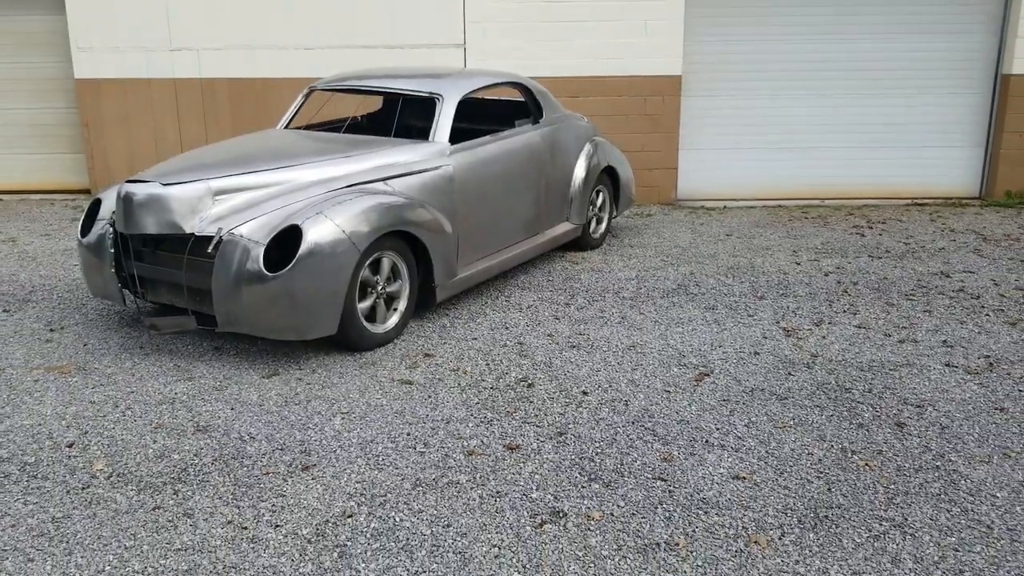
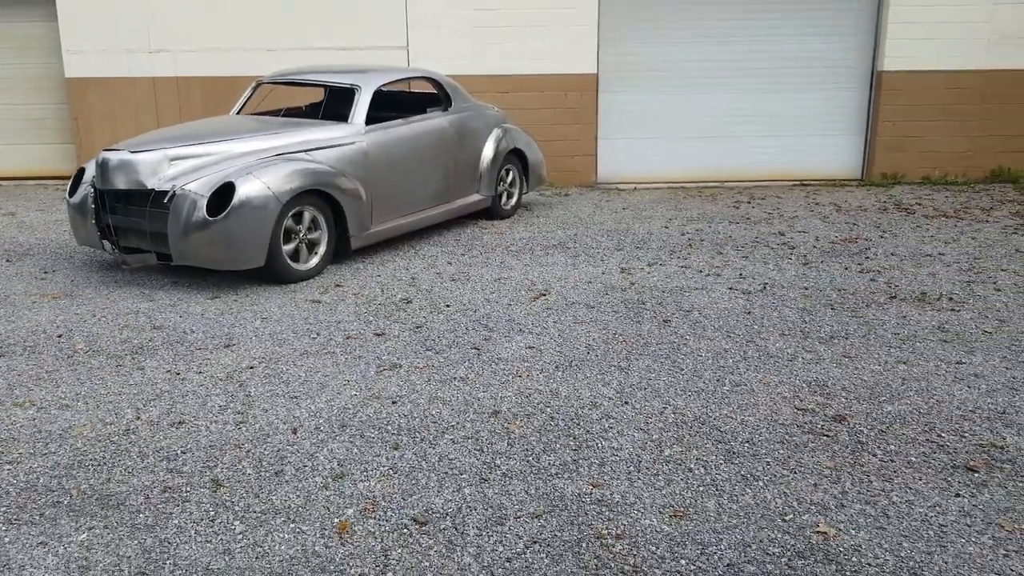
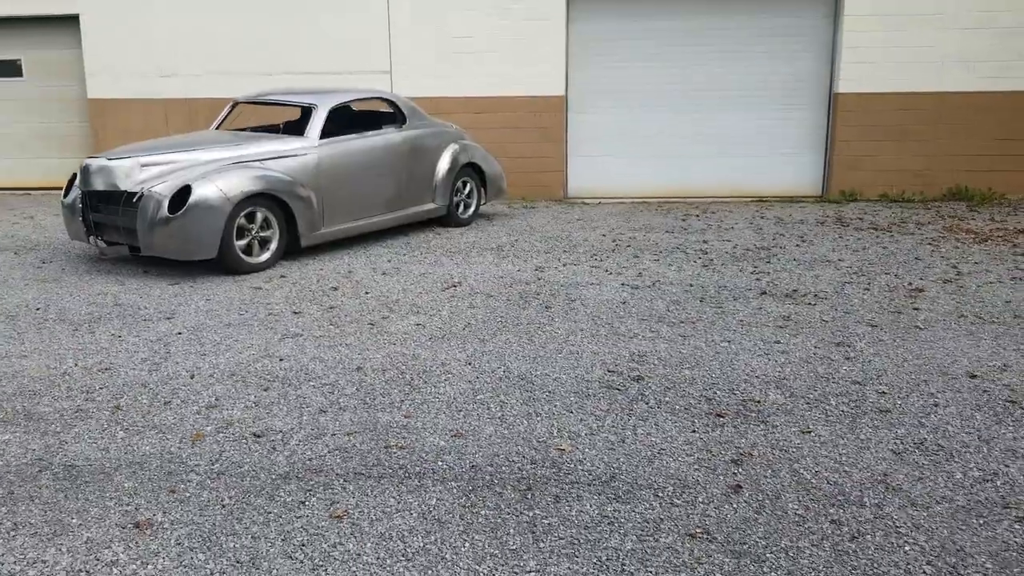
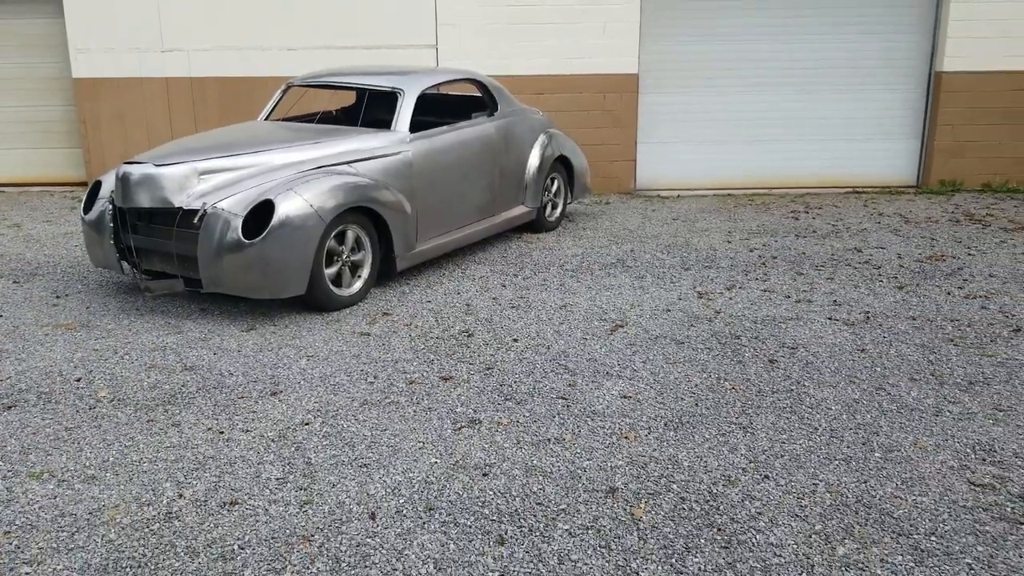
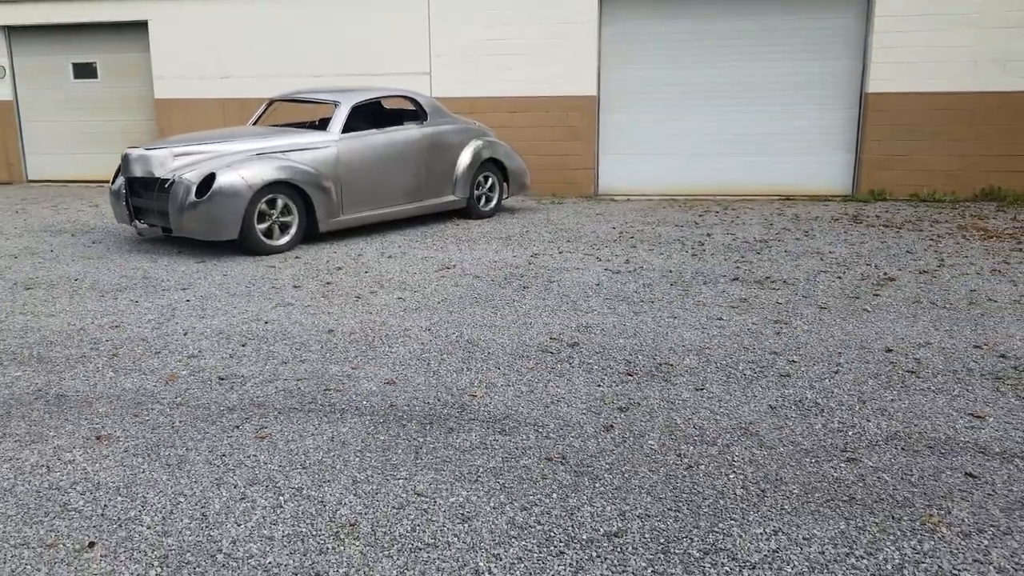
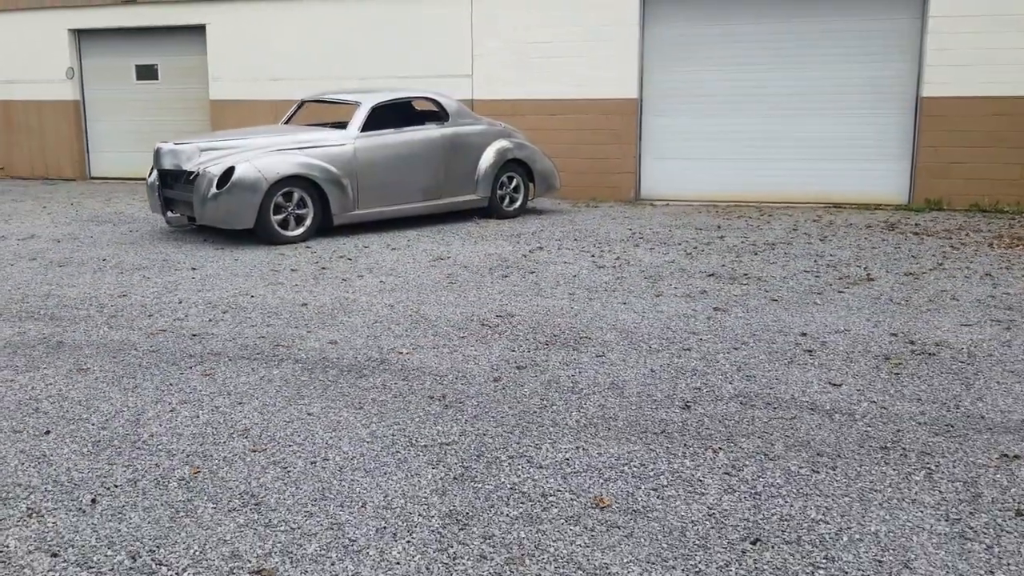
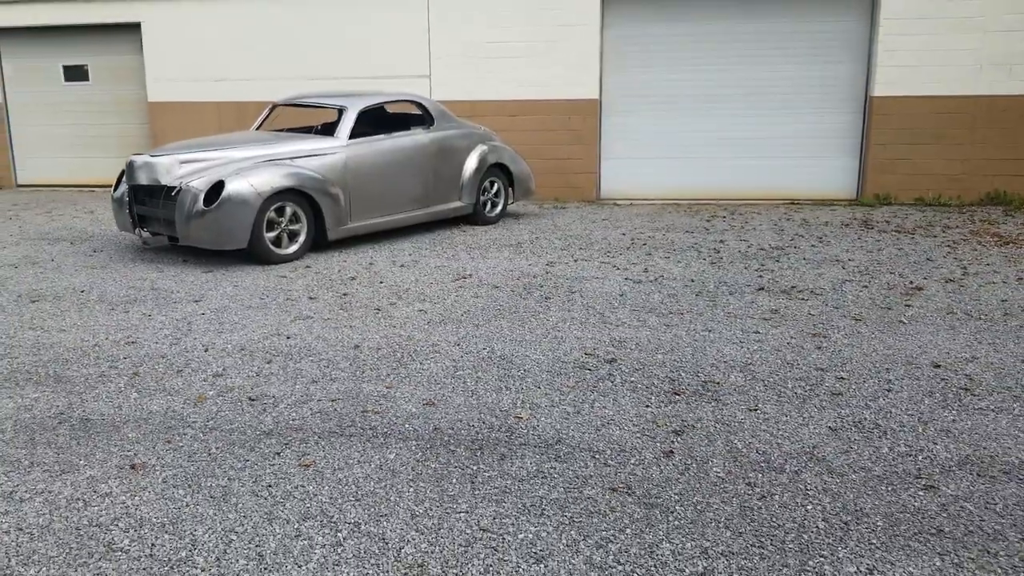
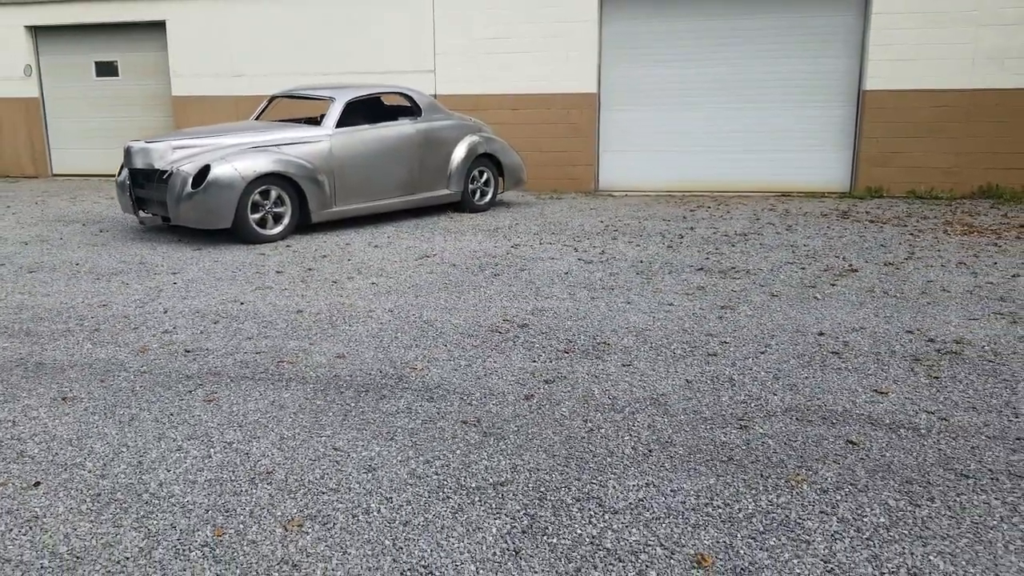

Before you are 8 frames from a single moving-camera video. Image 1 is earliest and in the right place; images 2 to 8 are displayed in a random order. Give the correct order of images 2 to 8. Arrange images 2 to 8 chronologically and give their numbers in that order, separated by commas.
4, 2, 3, 7, 5, 8, 6
